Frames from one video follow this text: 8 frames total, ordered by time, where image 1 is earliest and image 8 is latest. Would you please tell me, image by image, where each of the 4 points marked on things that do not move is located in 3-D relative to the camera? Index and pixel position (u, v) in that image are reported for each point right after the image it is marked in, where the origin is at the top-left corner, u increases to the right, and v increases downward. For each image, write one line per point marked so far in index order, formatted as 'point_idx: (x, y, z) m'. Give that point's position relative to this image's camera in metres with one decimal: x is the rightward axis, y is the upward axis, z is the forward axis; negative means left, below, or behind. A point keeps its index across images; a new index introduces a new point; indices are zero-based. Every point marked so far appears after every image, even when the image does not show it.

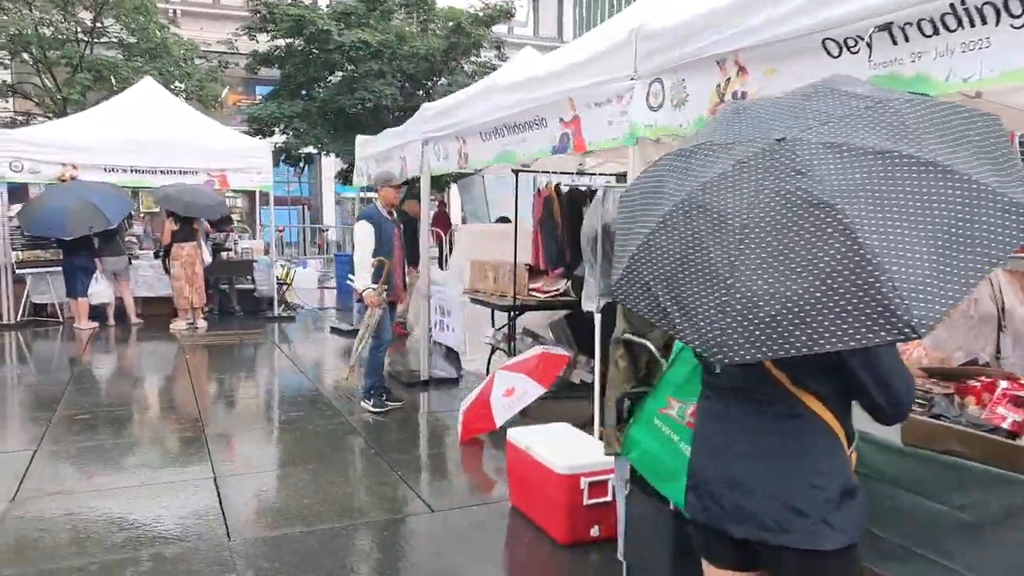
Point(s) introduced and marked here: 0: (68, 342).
0: (-5.6, -0.7, +9.6) m
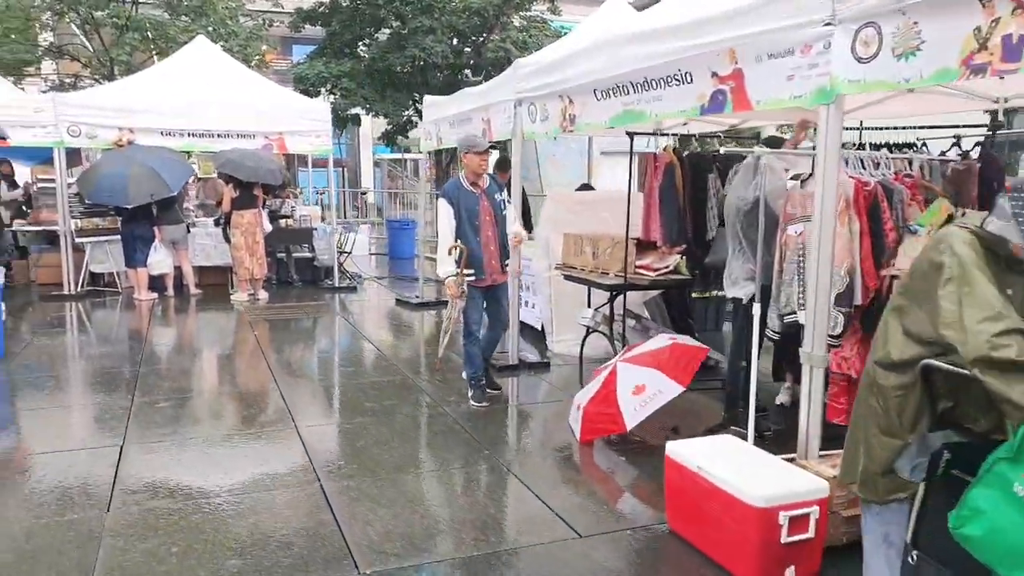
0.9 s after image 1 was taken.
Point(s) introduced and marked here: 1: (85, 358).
0: (-4.7, -0.3, +9.3) m
1: (-4.5, -0.7, +8.0) m
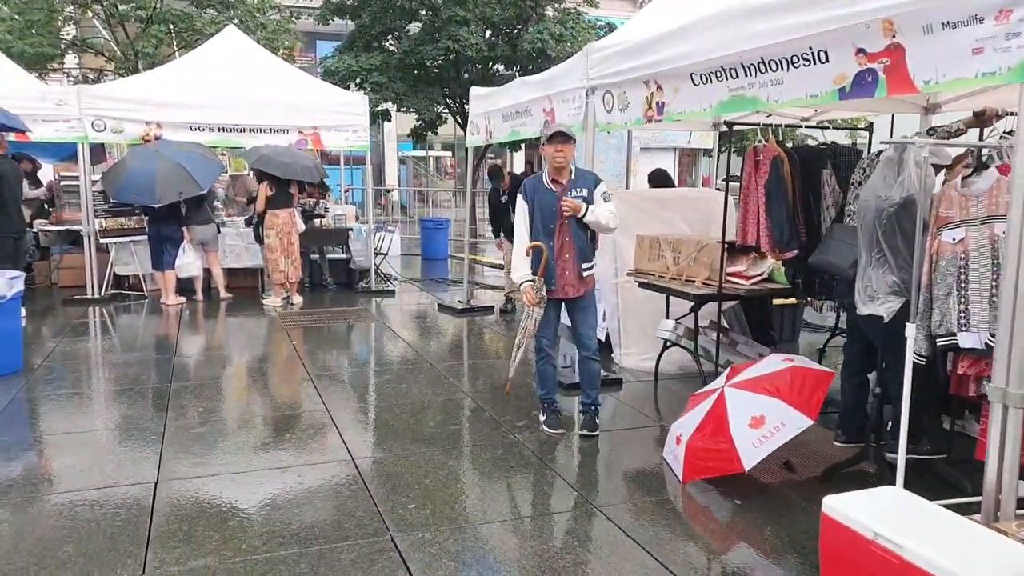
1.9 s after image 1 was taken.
0: (-4.1, -0.3, +8.7) m
1: (-3.9, -0.8, +7.4) m
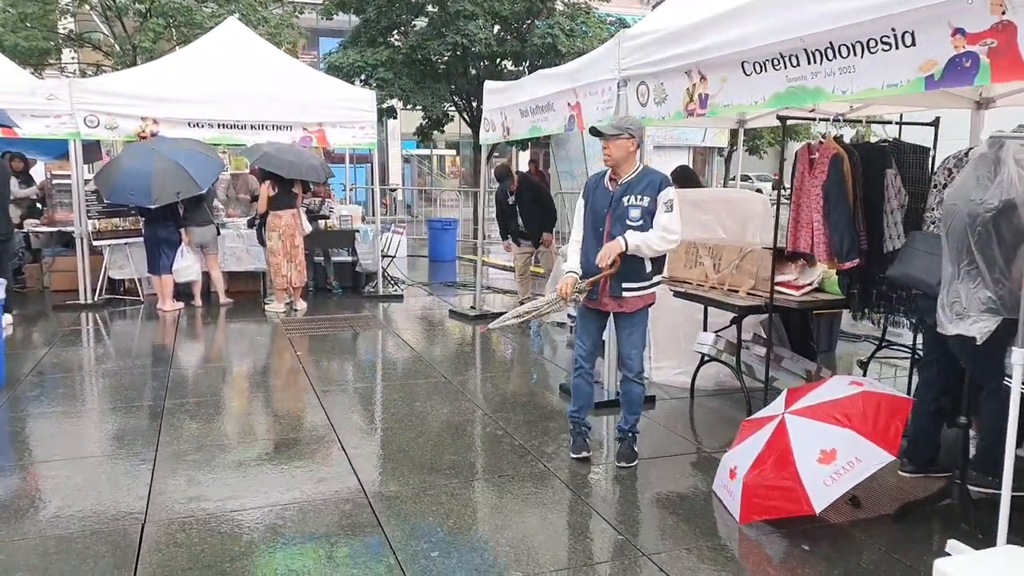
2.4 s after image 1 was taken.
0: (-3.9, -0.4, +8.3) m
1: (-3.8, -0.8, +7.0) m
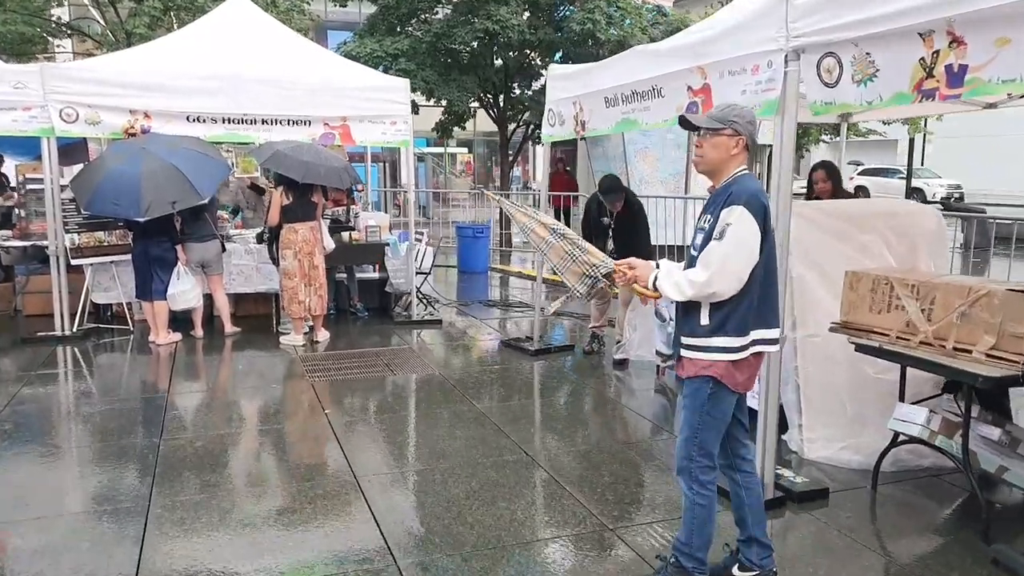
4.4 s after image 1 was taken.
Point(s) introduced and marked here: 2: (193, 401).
0: (-3.3, -0.7, +6.9) m
1: (-3.2, -1.1, +5.6) m
2: (-2.5, -1.0, +5.9) m
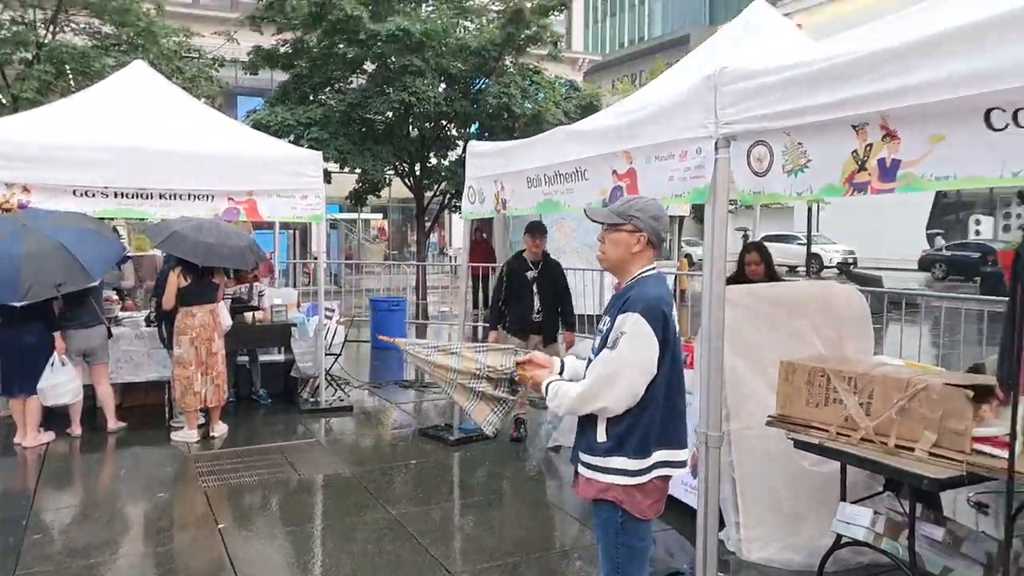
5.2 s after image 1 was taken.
0: (-4.0, -1.4, +6.1) m
1: (-3.7, -1.7, +4.8) m
2: (-3.1, -1.6, +5.2) m
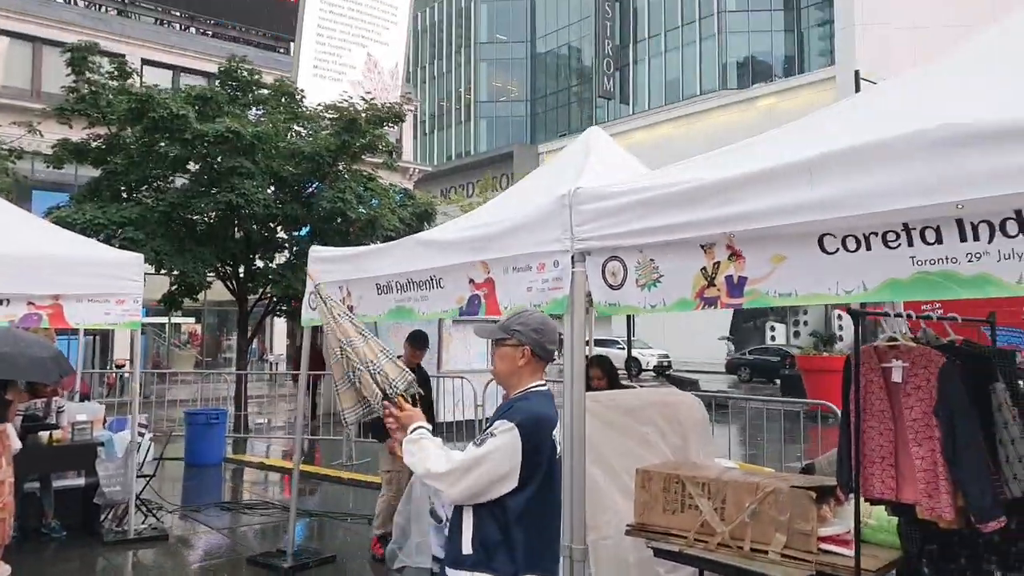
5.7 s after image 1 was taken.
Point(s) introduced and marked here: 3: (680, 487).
0: (-5.1, -2.2, +4.7) m
1: (-4.5, -2.3, +3.5) m
2: (-4.0, -2.3, +4.1) m
3: (+0.8, -1.0, +3.7) m
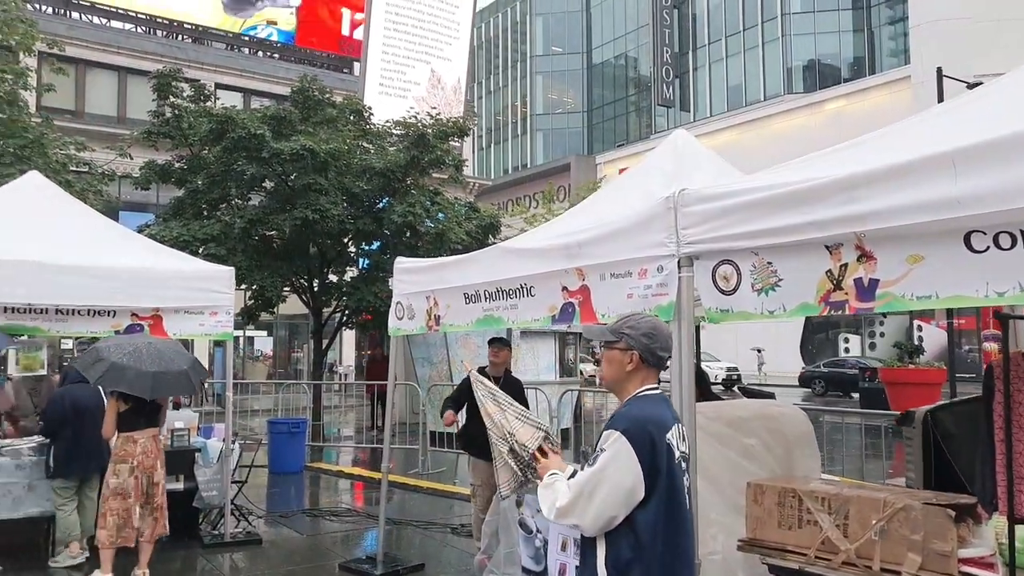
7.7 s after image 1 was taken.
0: (-4.5, -2.3, +5.0) m
1: (-4.0, -2.4, +3.7) m
2: (-3.4, -2.4, +4.2) m
3: (+1.3, -1.0, +3.5) m
